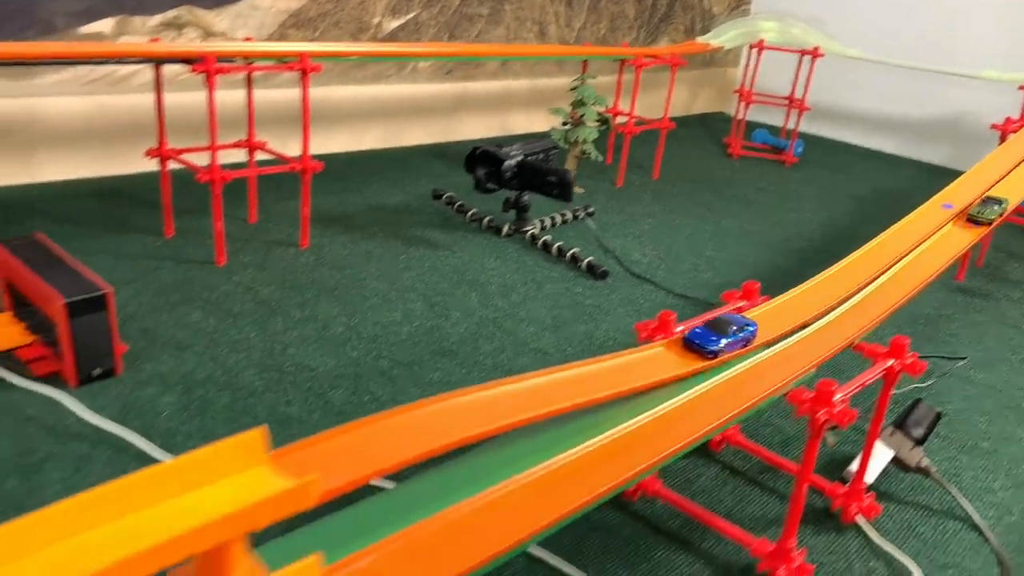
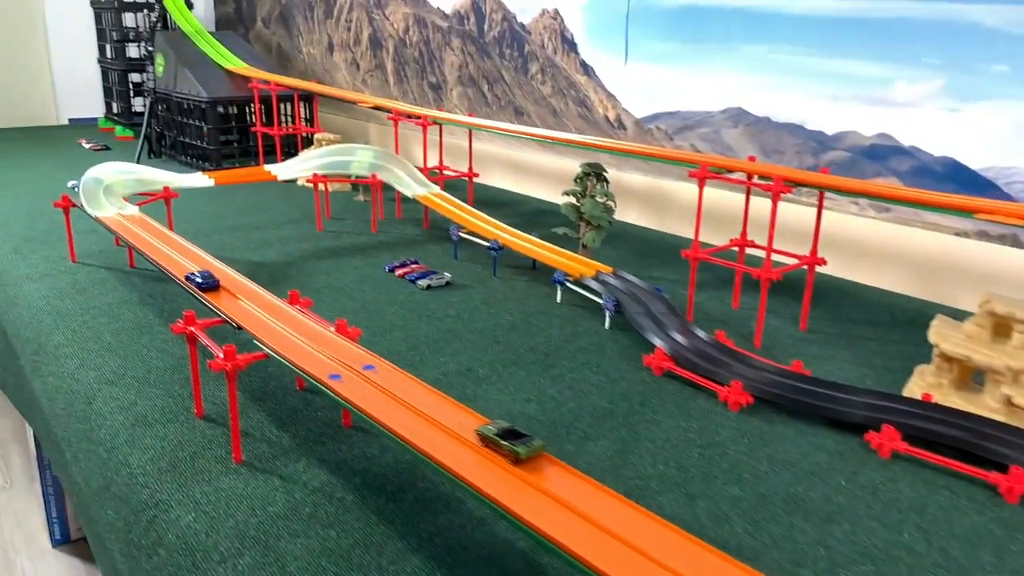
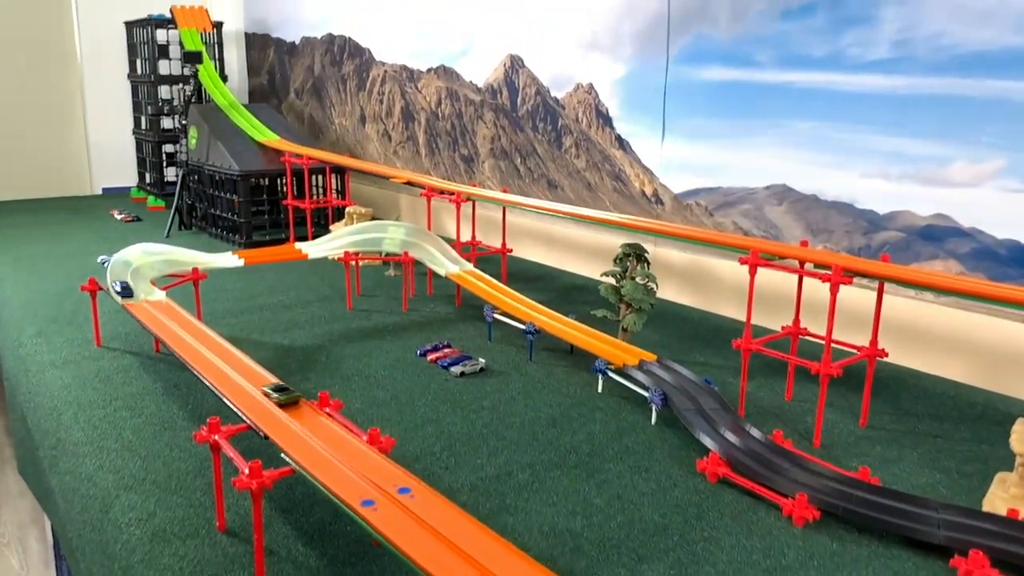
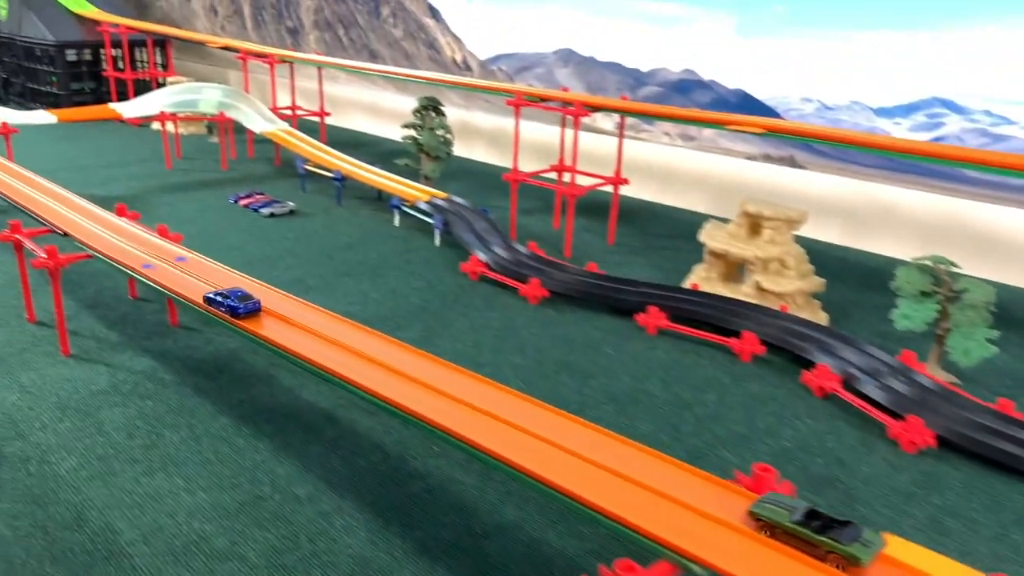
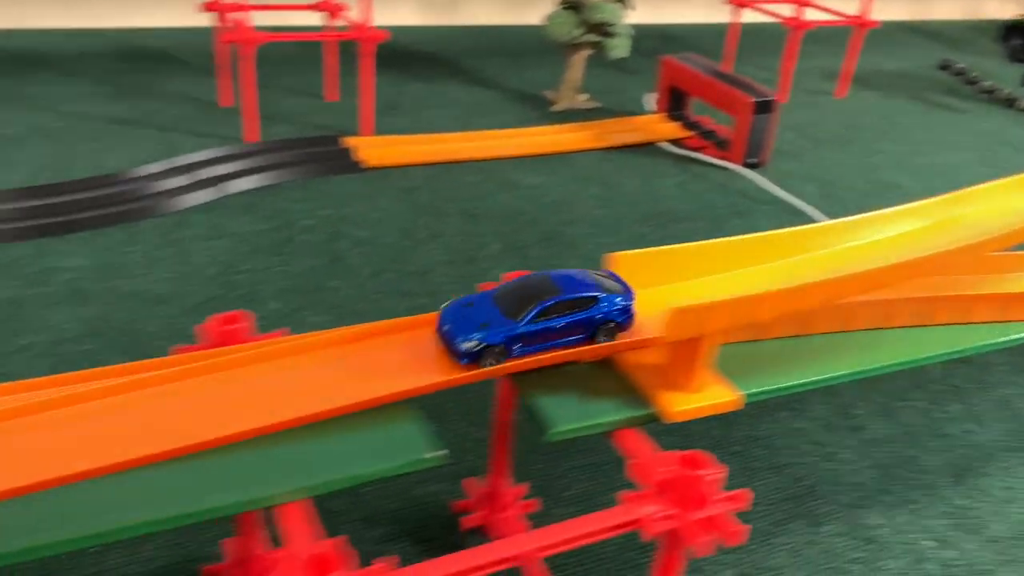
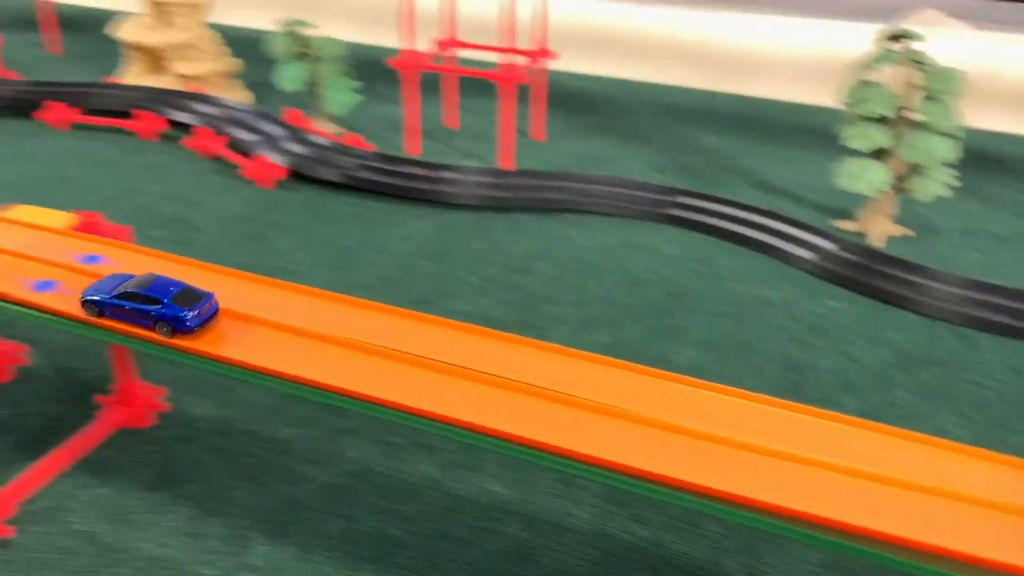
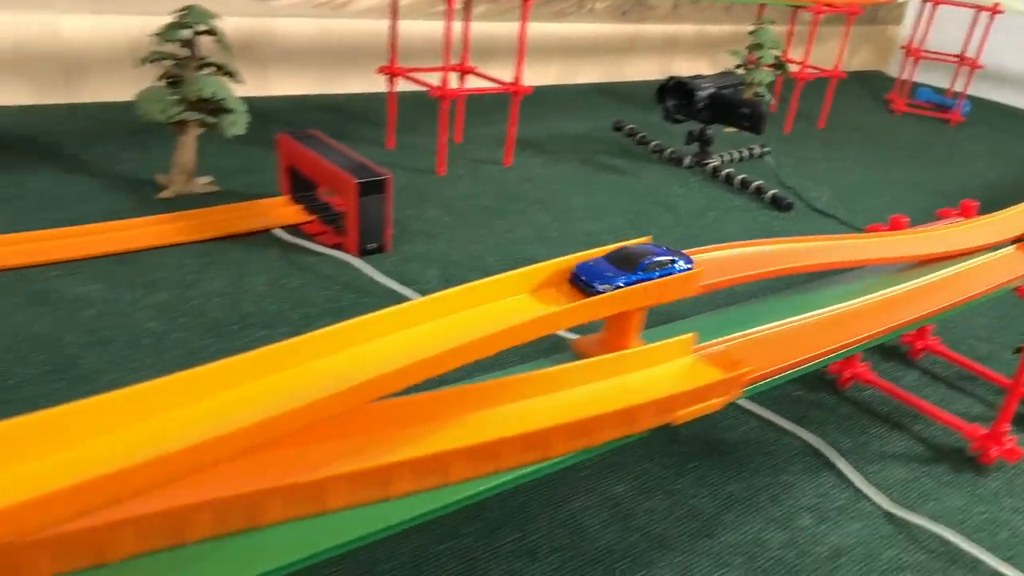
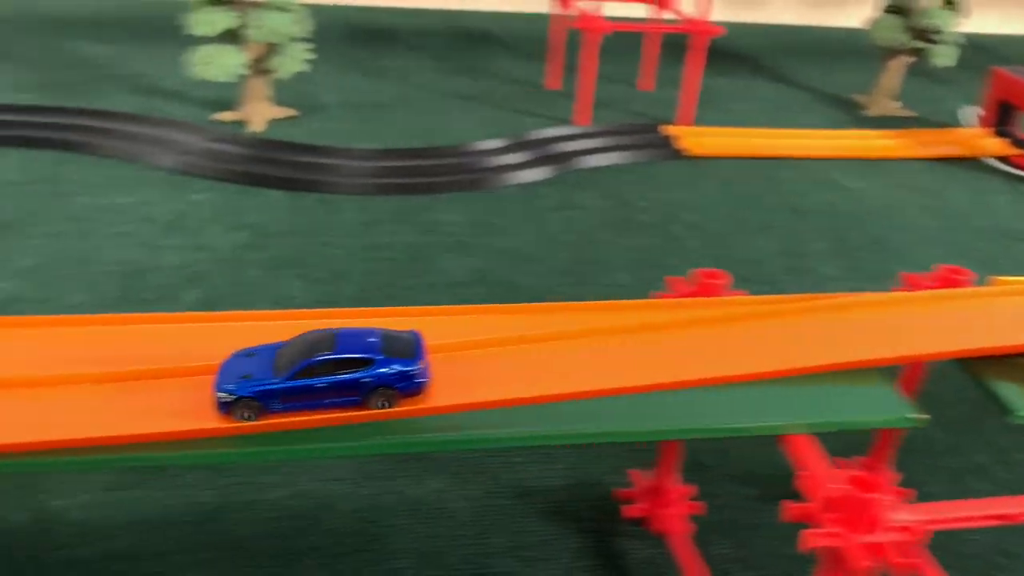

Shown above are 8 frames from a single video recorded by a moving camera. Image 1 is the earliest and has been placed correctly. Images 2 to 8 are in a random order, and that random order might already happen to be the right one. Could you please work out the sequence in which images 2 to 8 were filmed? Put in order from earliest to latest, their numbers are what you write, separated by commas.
7, 5, 8, 6, 4, 2, 3
